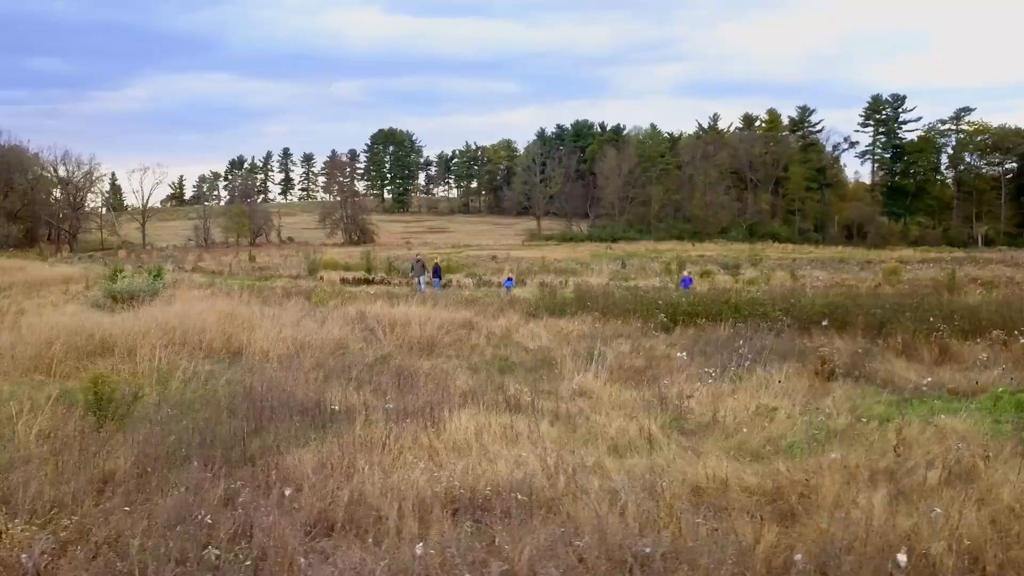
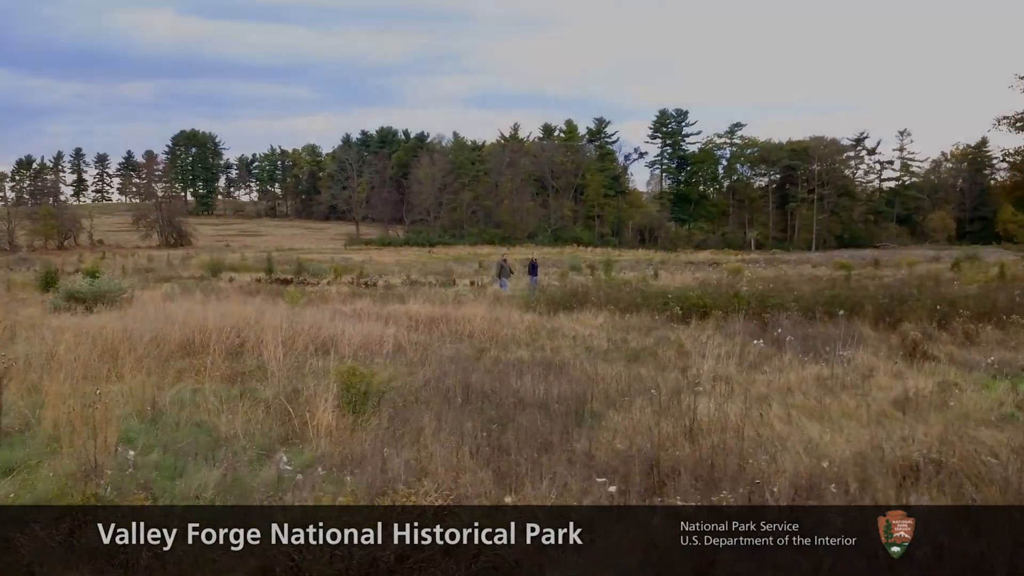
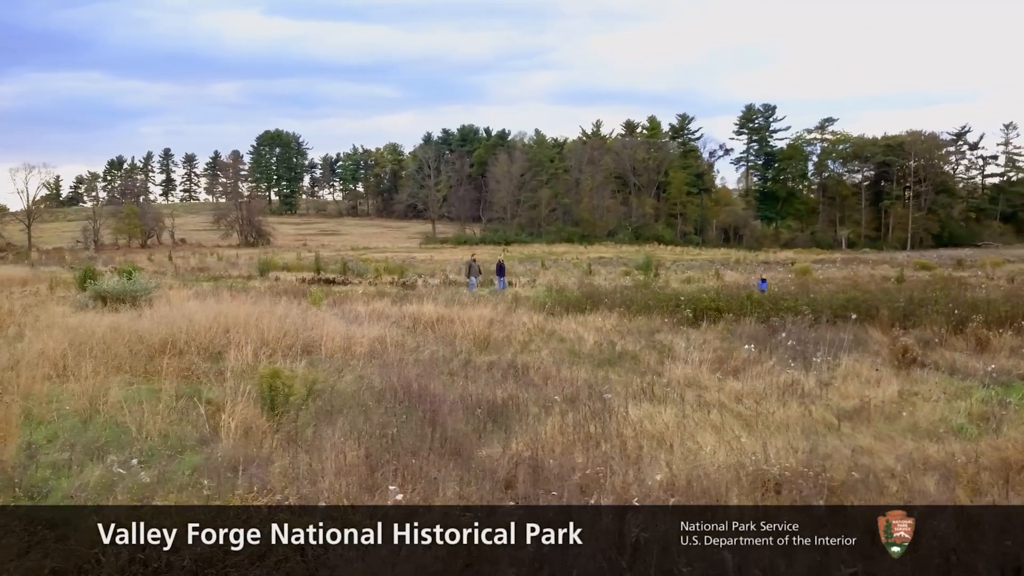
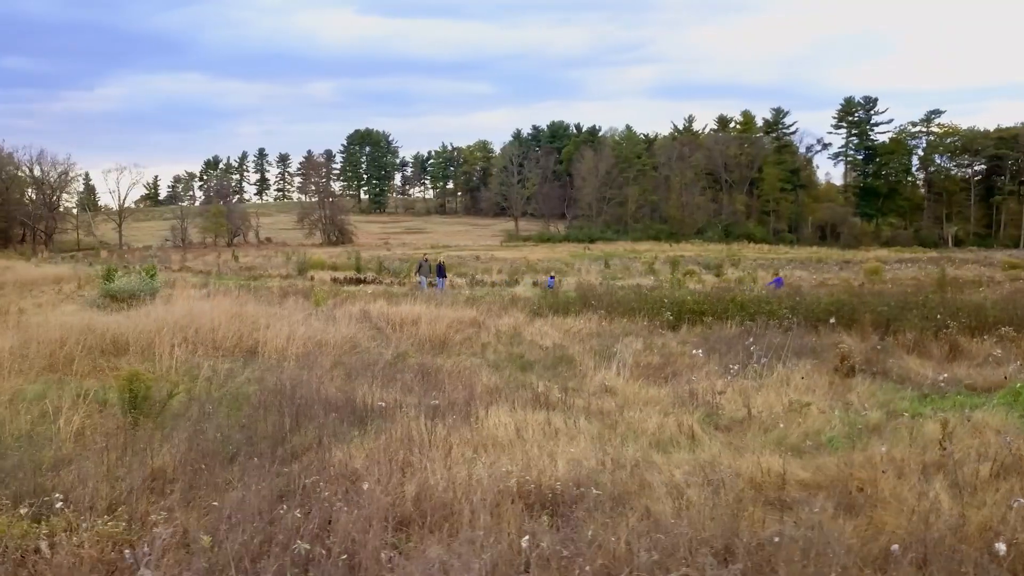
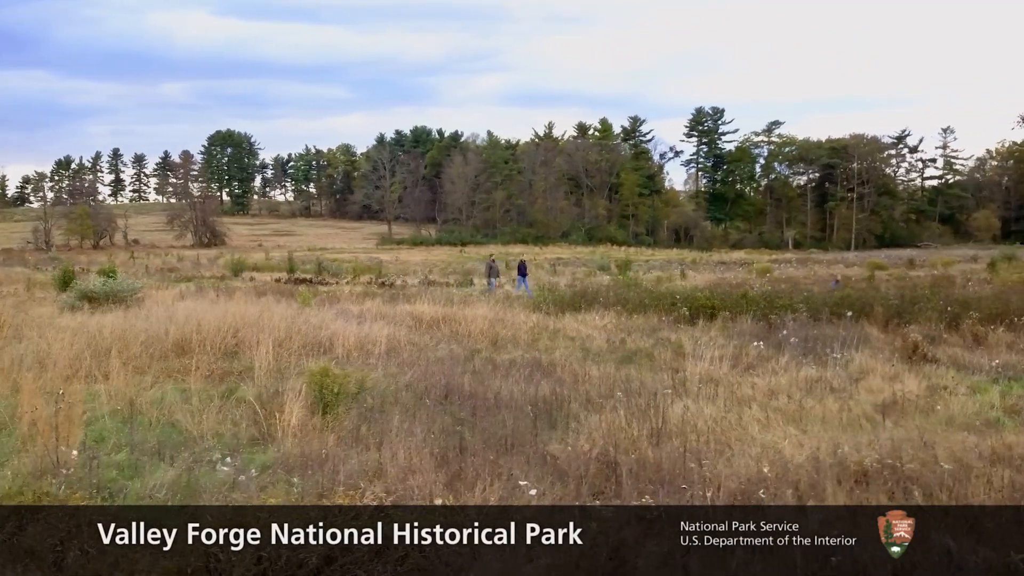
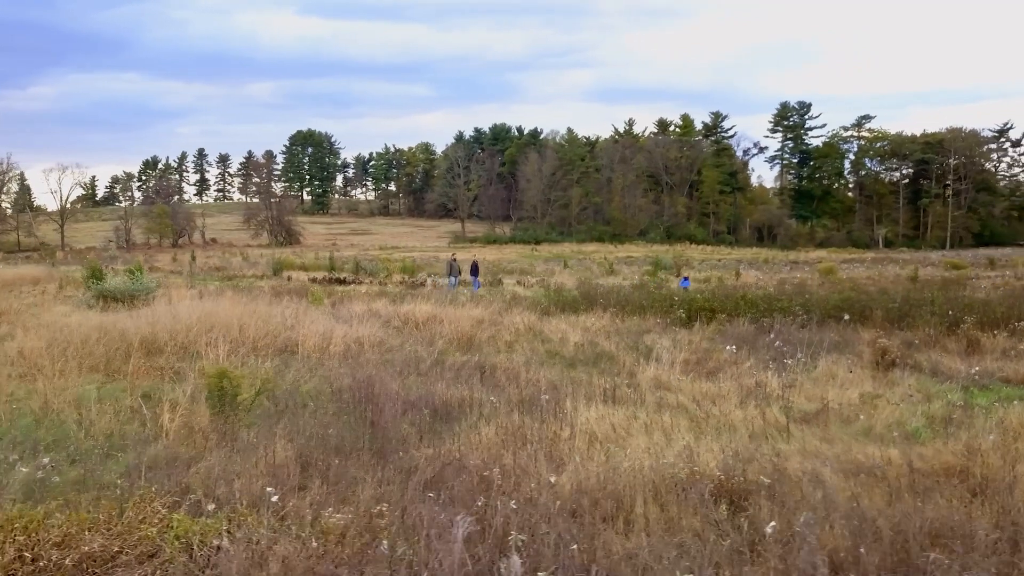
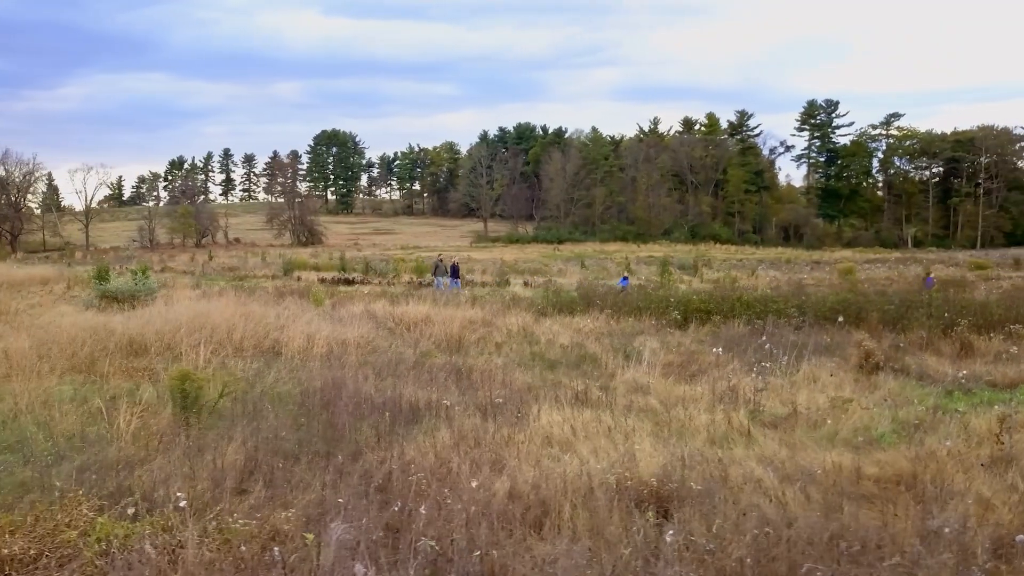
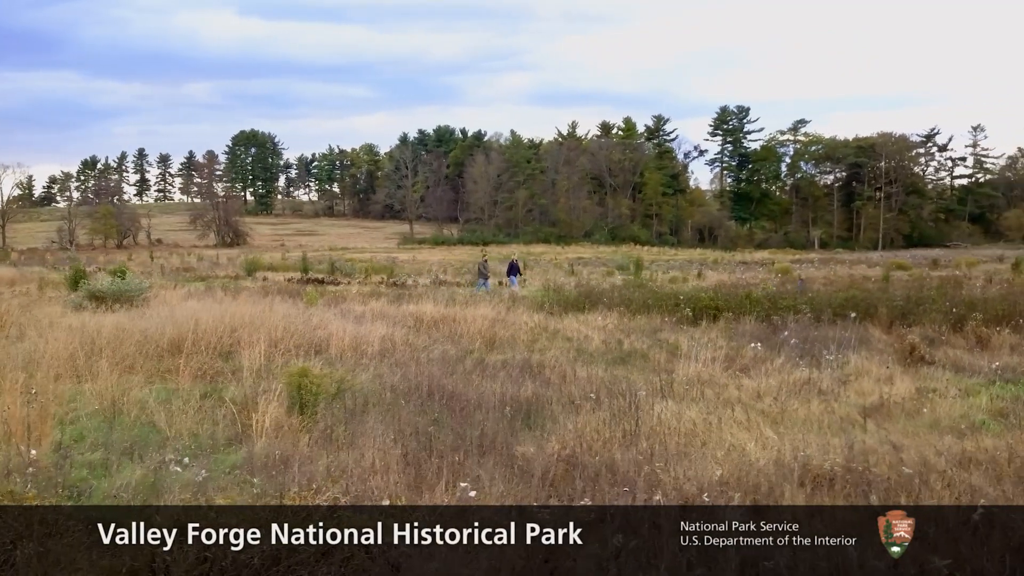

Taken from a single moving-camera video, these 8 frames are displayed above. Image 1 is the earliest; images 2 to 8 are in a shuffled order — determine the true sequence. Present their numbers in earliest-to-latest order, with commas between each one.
4, 7, 6, 3, 8, 5, 2
